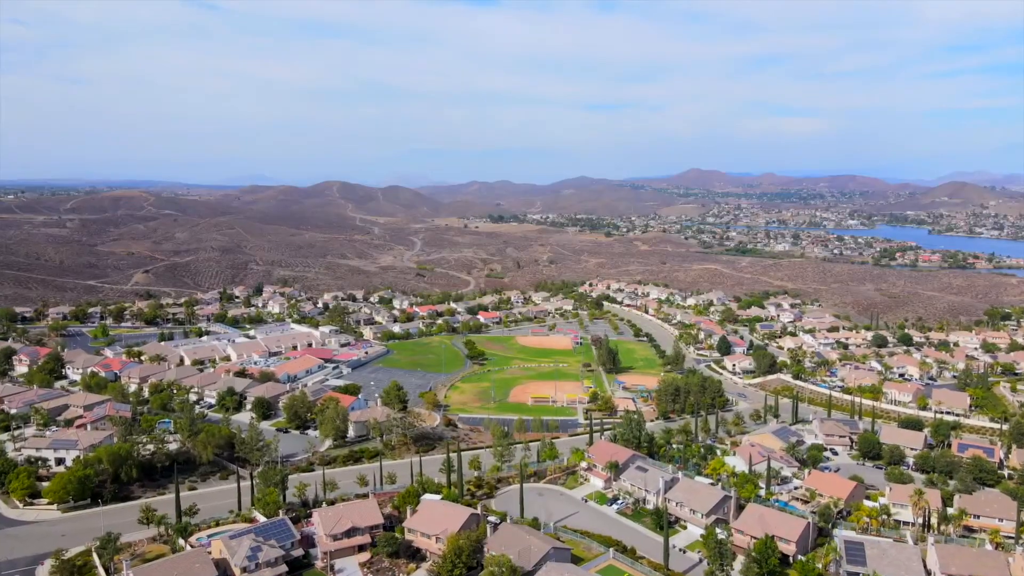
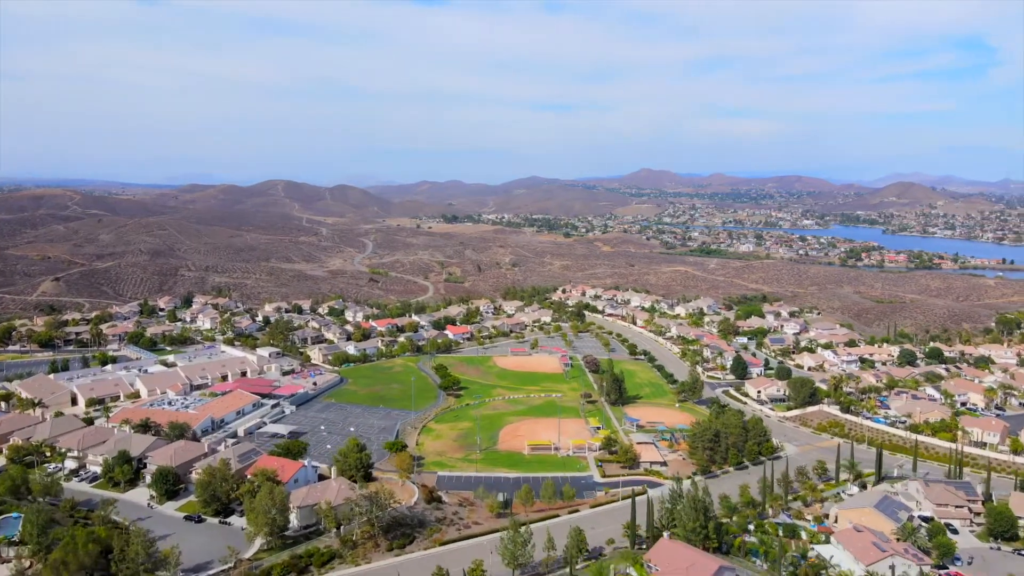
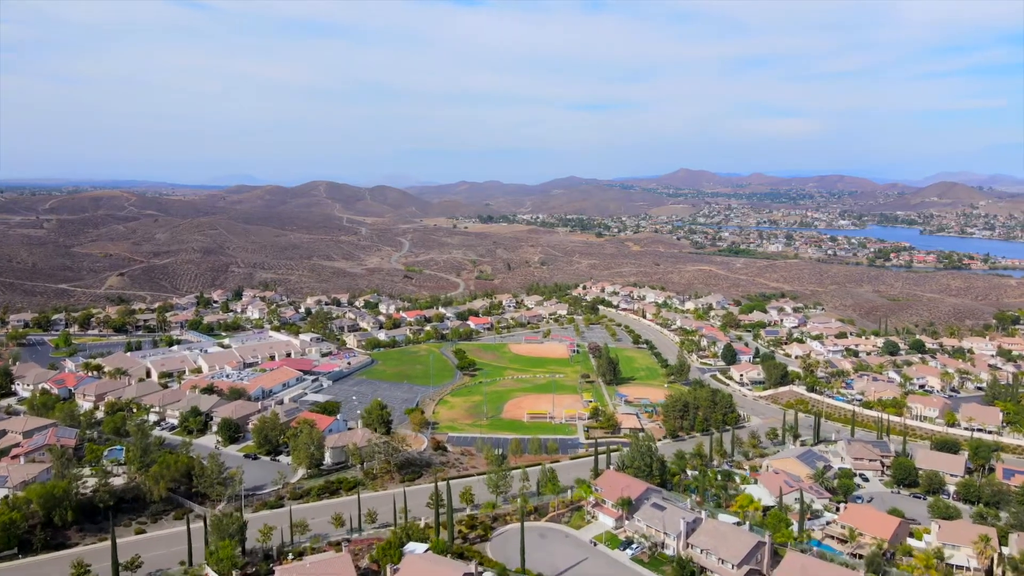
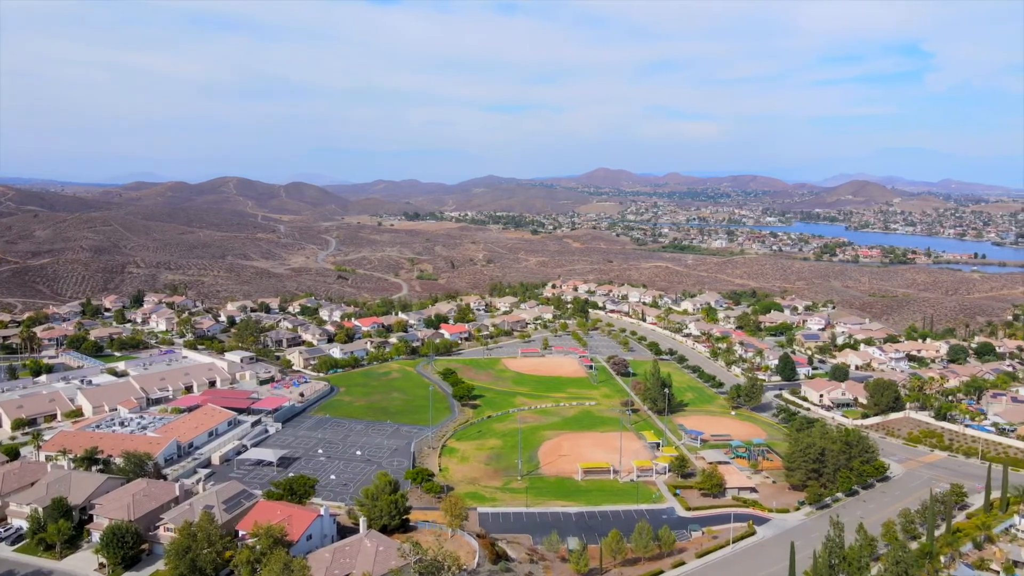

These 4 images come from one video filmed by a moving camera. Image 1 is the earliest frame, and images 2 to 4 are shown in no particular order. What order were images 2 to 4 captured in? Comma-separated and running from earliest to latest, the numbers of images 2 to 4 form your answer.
3, 2, 4
